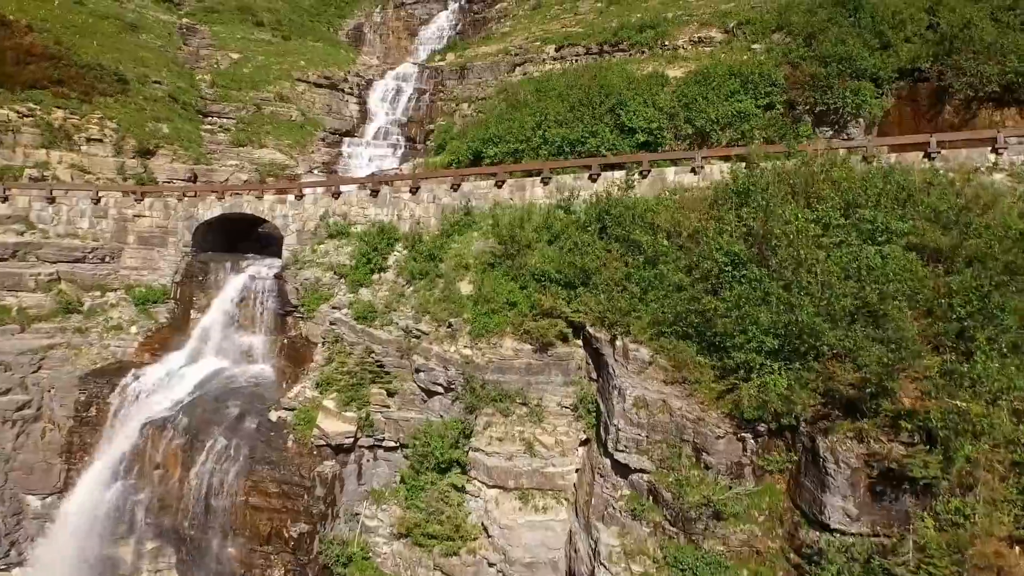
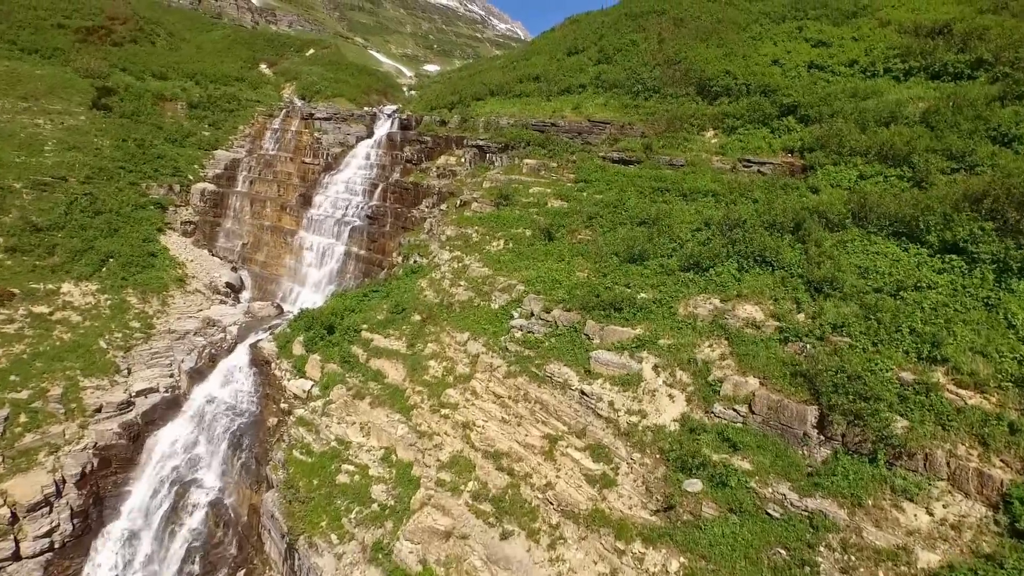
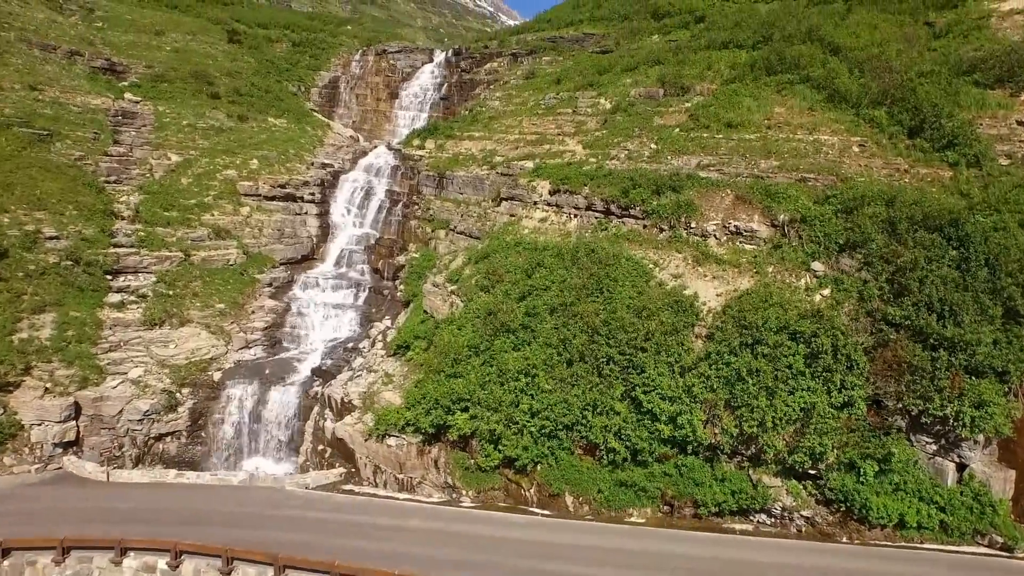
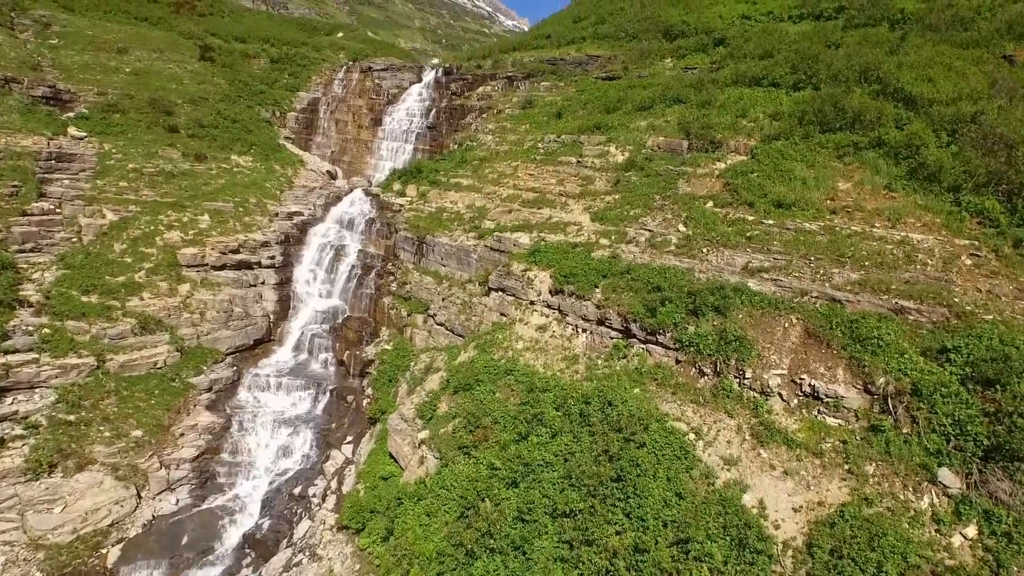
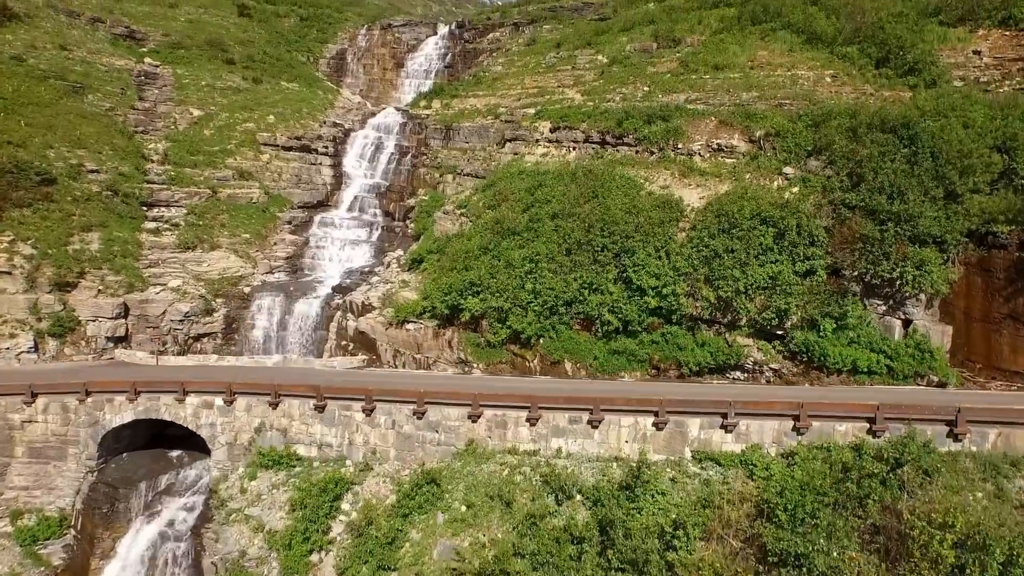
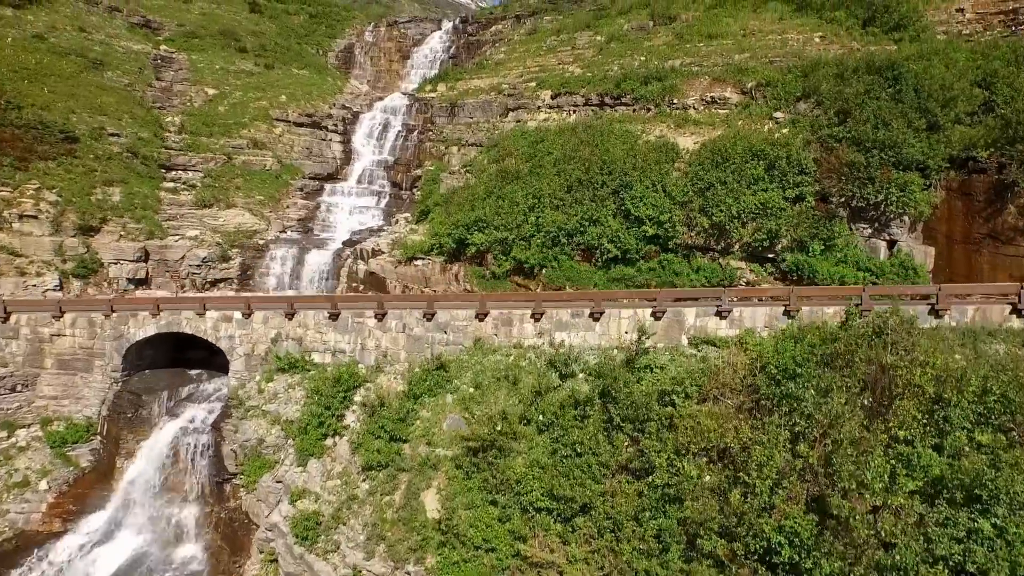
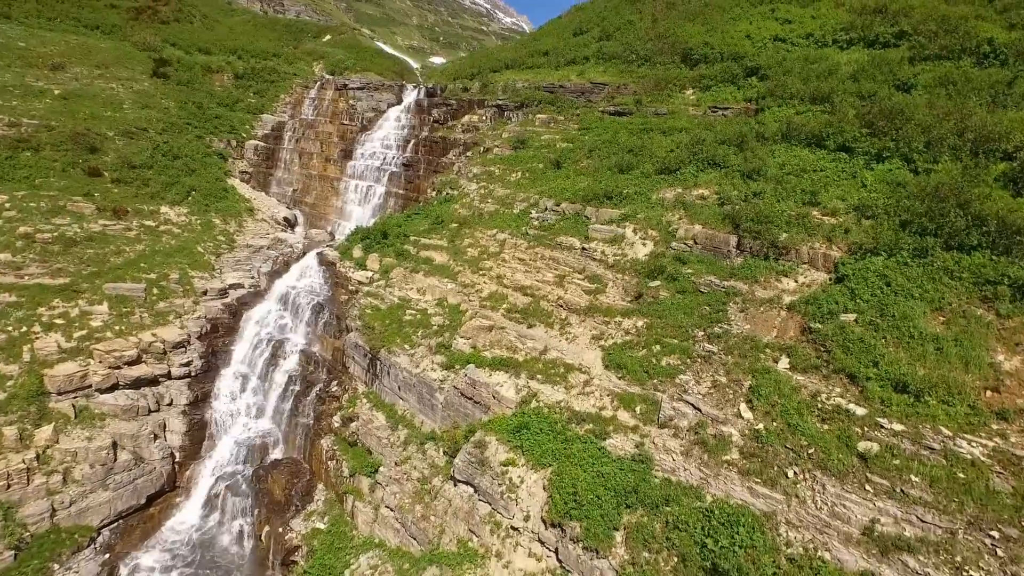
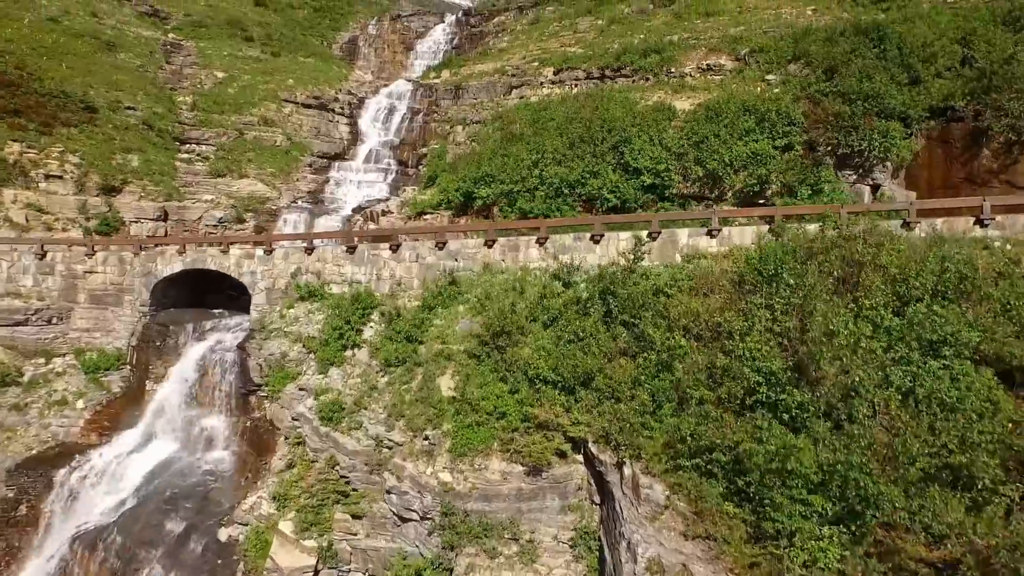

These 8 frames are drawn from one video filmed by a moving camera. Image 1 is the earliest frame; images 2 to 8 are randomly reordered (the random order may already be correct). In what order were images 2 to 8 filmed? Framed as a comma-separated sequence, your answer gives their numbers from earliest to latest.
8, 6, 5, 3, 4, 7, 2
